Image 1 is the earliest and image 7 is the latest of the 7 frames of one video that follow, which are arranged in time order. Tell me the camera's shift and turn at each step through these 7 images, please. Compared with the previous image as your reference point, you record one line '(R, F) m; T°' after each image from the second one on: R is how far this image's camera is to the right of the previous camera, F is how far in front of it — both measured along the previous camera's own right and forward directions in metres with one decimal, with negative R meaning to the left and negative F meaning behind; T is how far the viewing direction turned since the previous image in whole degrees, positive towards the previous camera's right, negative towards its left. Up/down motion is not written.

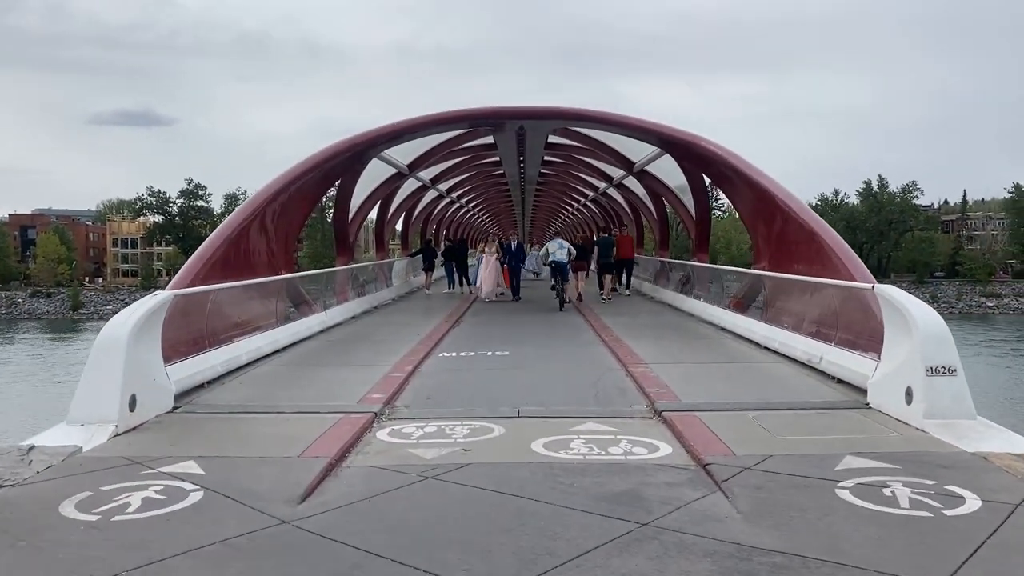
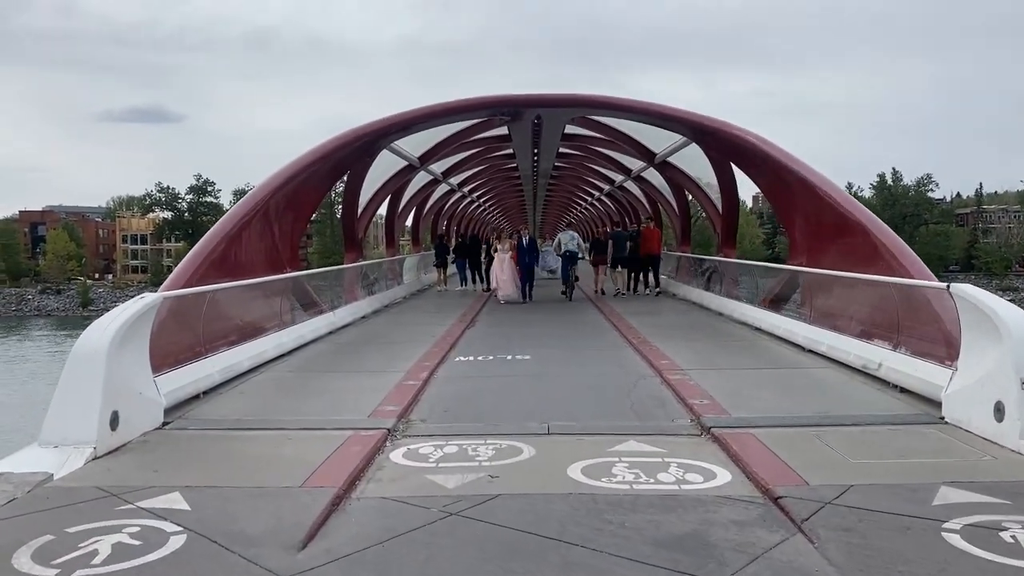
(-0.1, +0.8) m; -1°
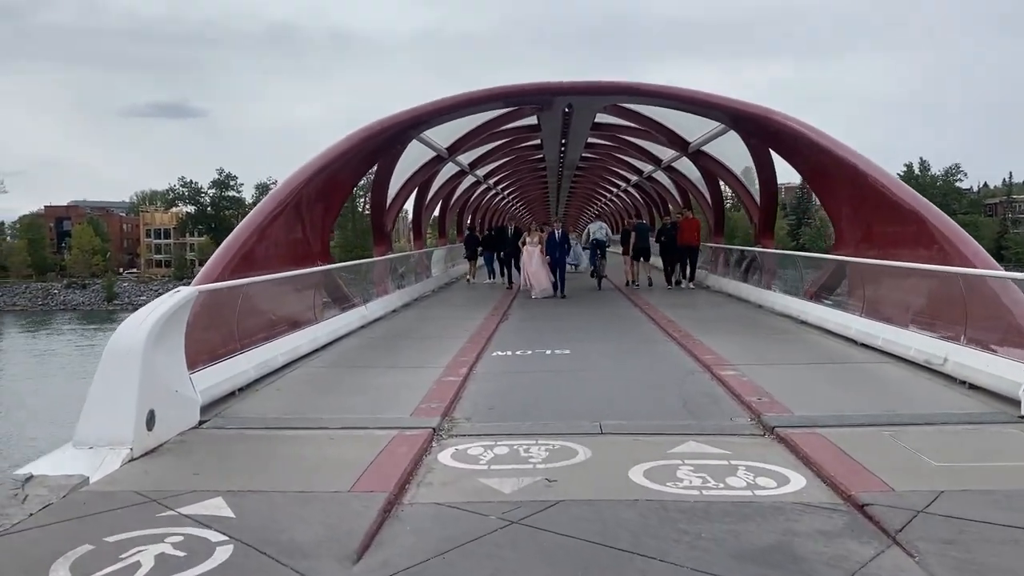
(-0.2, +0.3) m; -1°
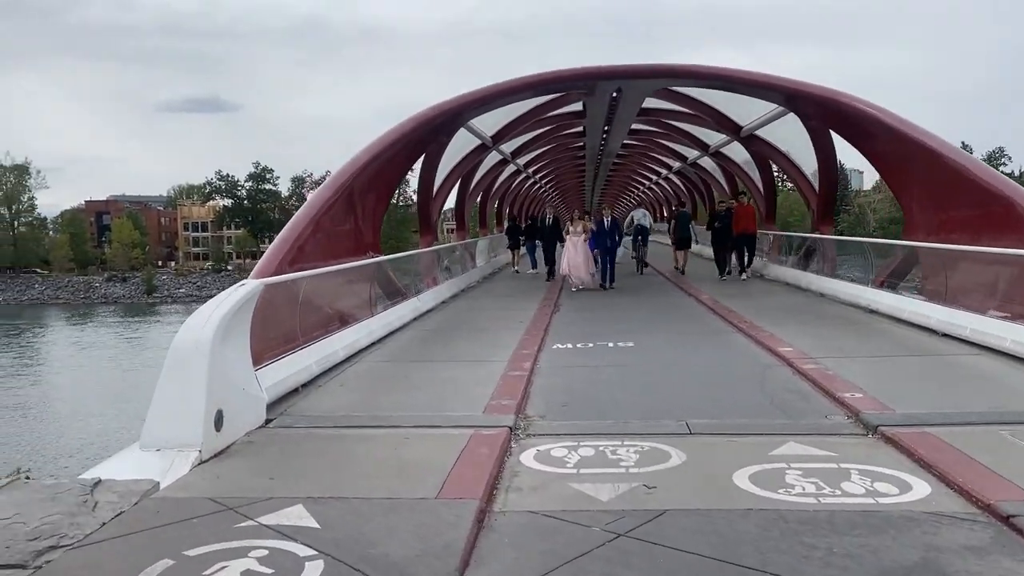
(-0.3, +0.3) m; -2°
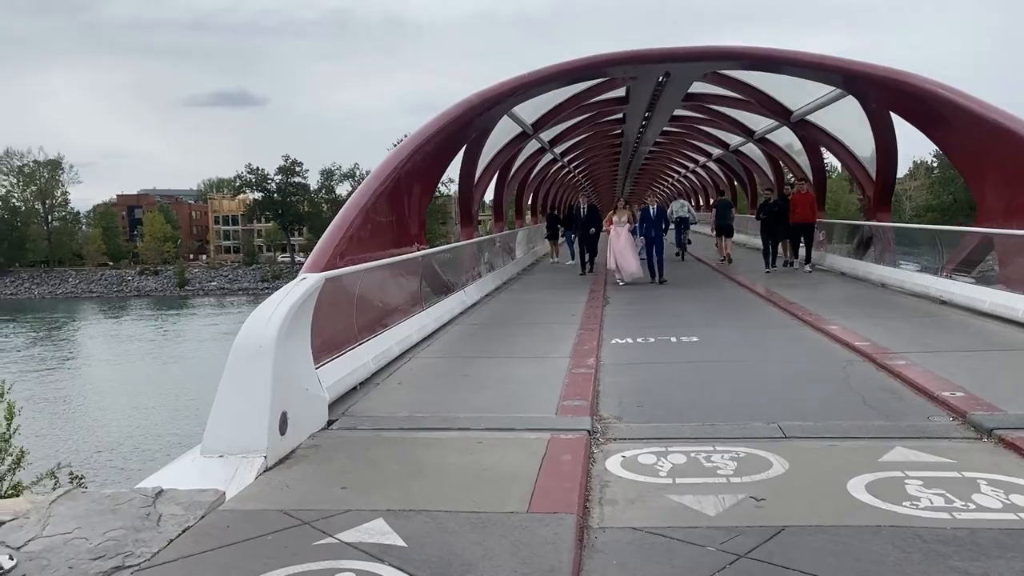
(-0.3, +0.4) m; -2°
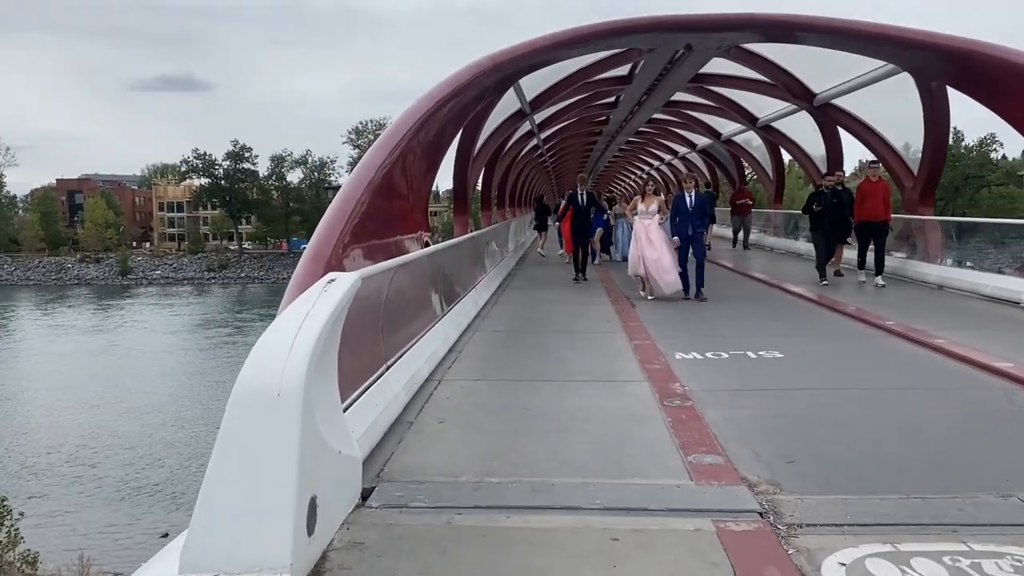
(-0.8, +1.9) m; +3°
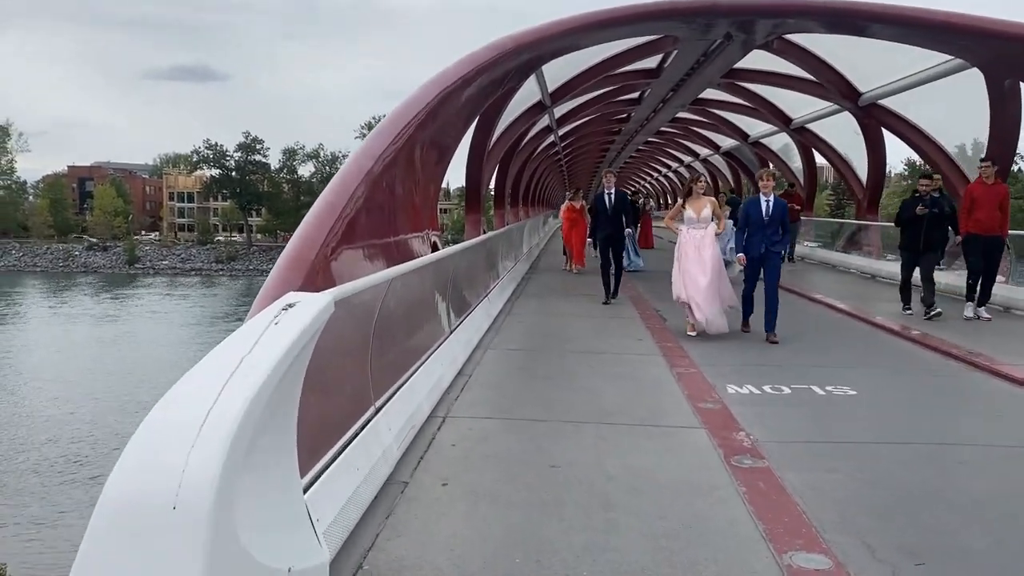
(-0.1, +1.2) m; -1°
